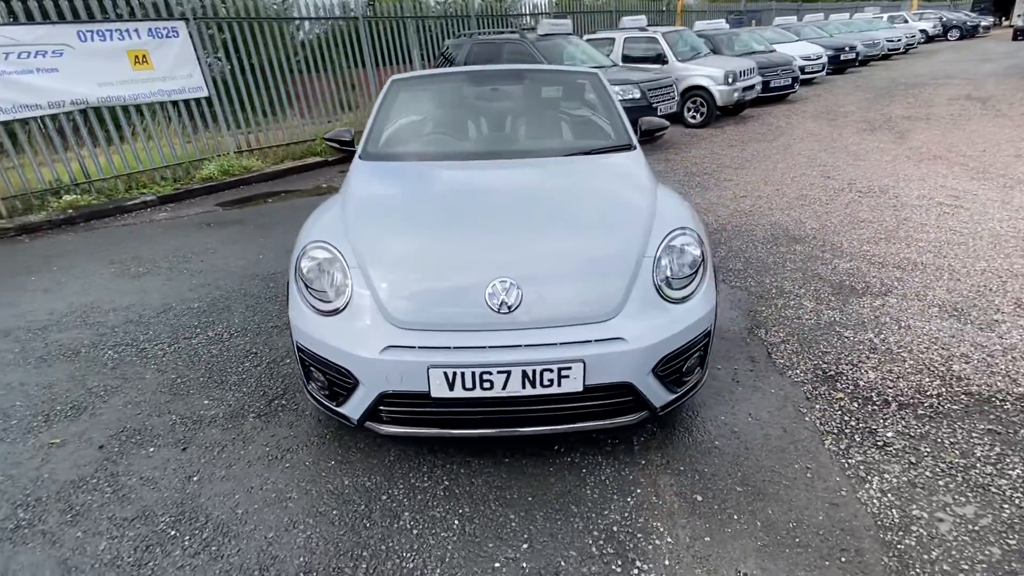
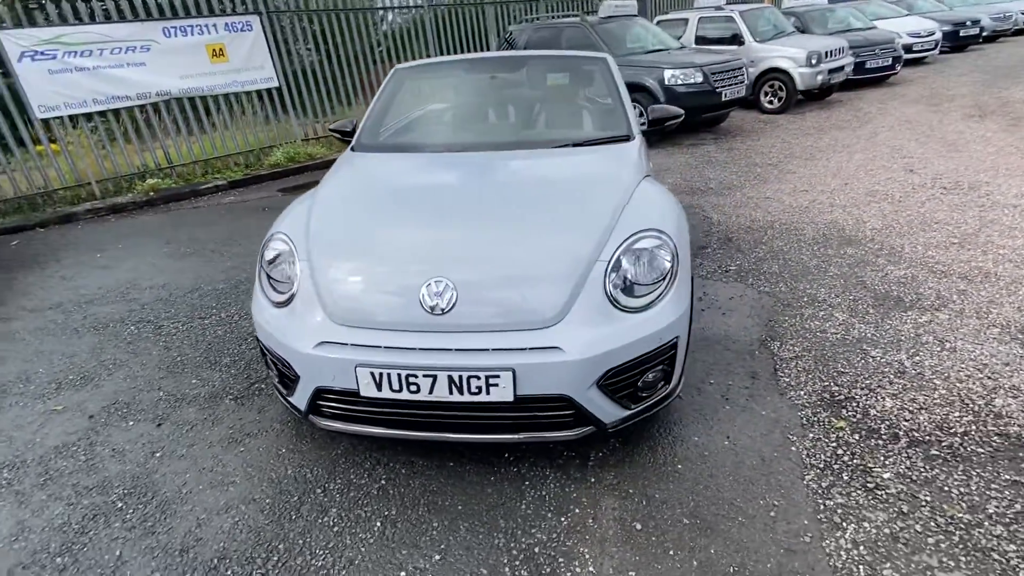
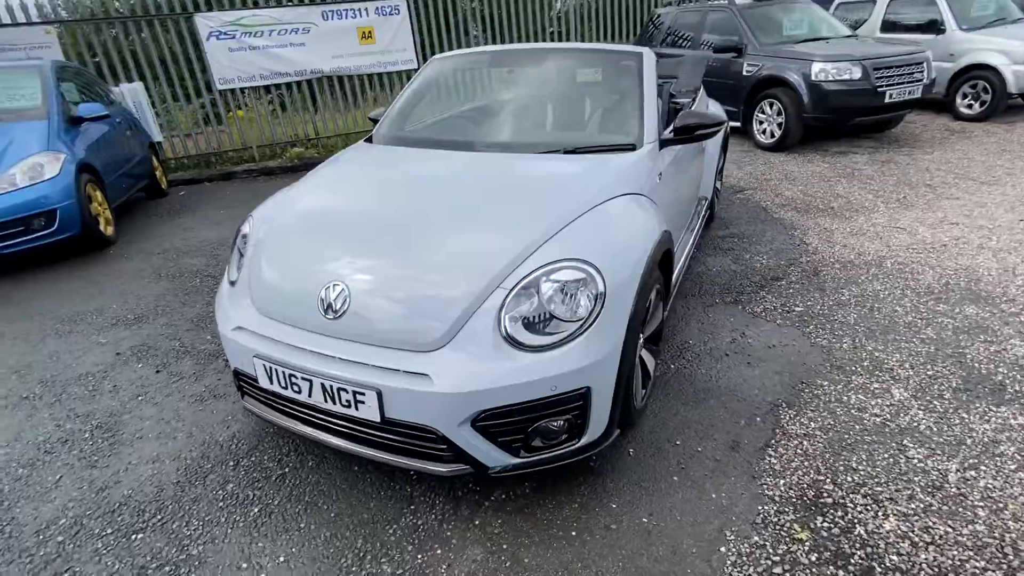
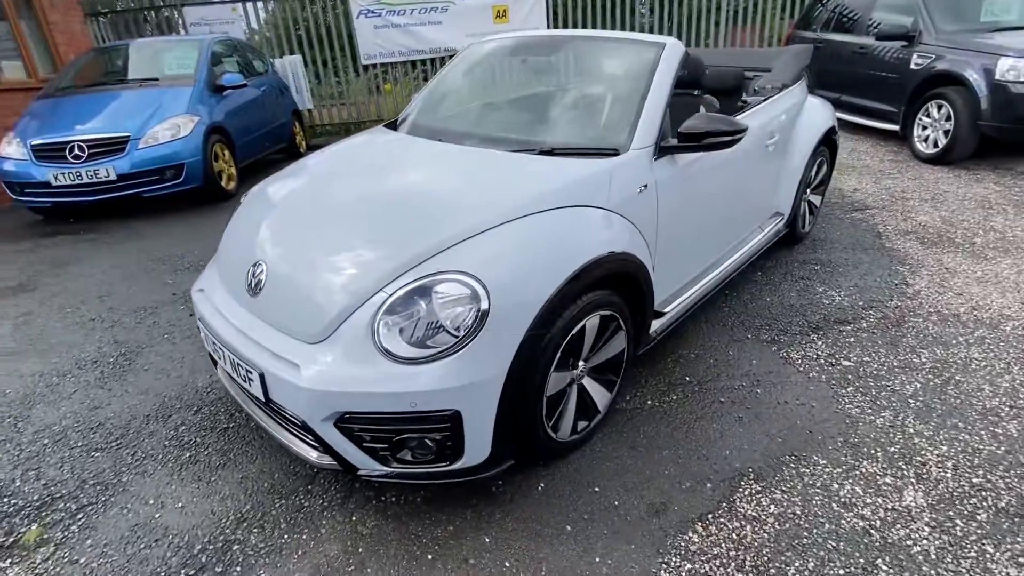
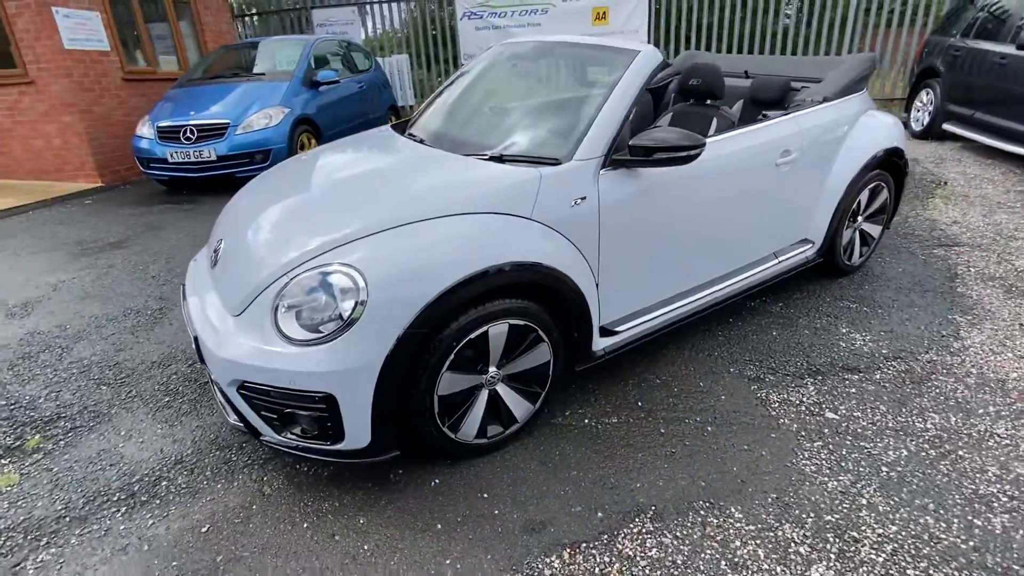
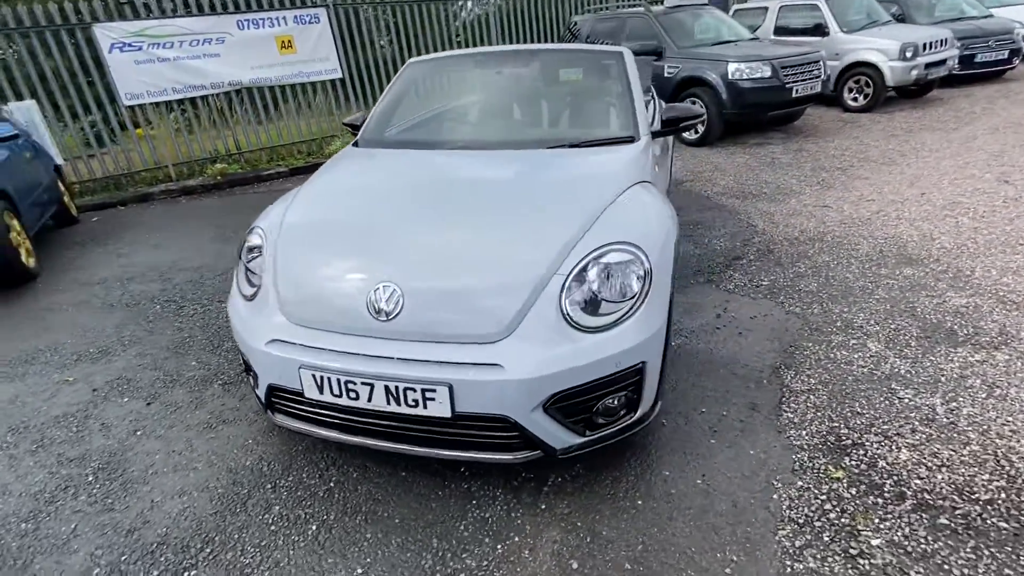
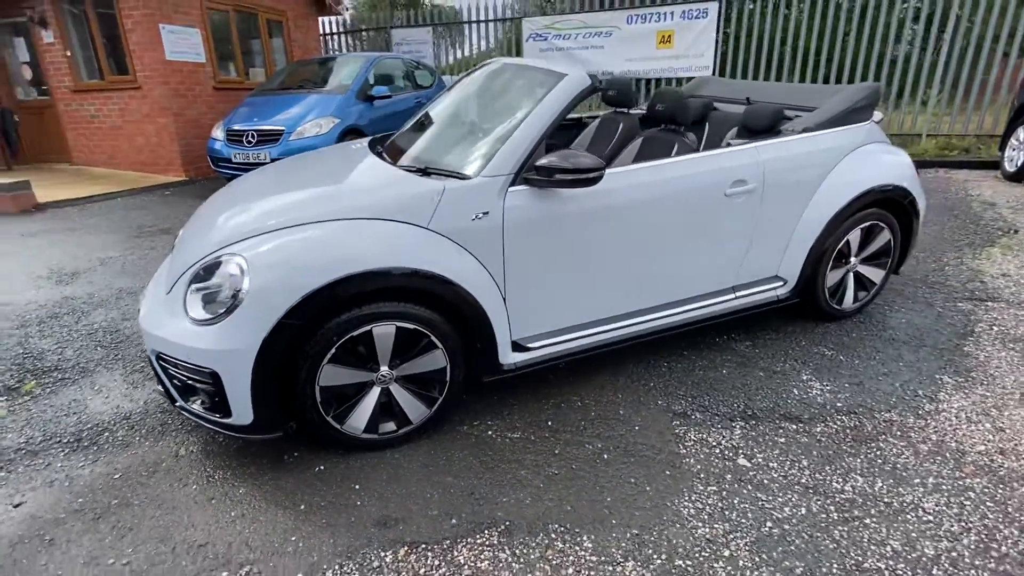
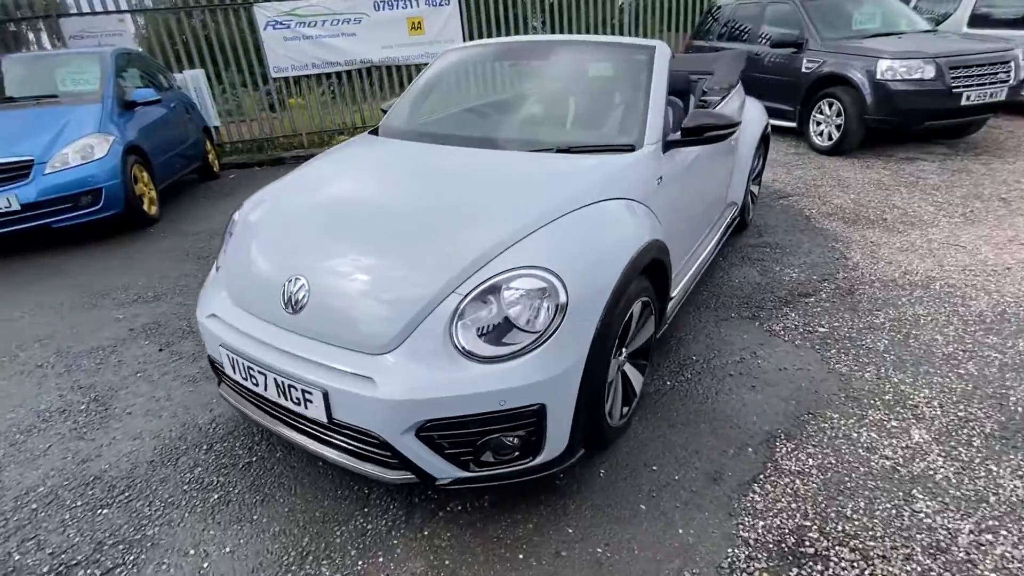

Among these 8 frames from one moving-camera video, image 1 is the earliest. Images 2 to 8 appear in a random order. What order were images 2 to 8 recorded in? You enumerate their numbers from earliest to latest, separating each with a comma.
2, 6, 3, 8, 4, 5, 7
